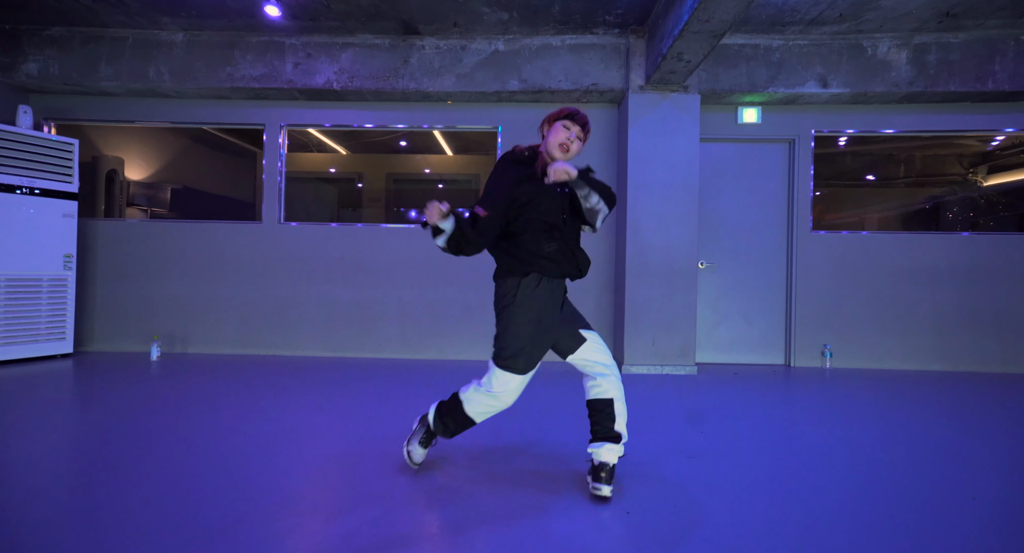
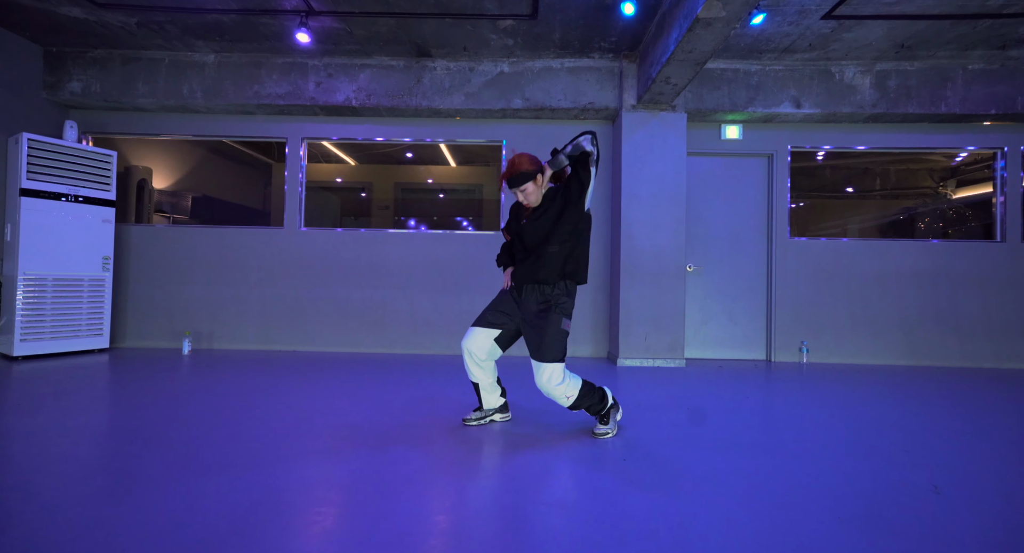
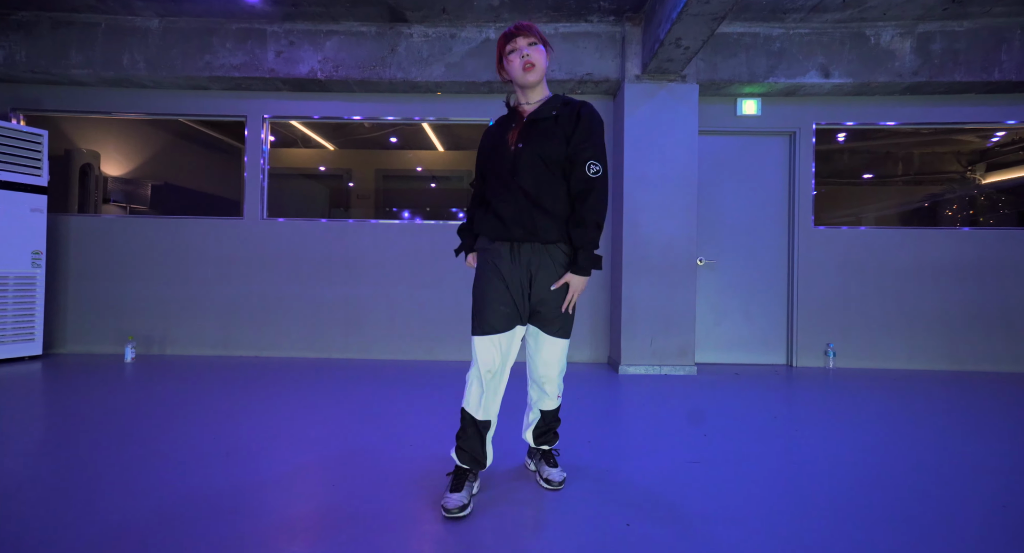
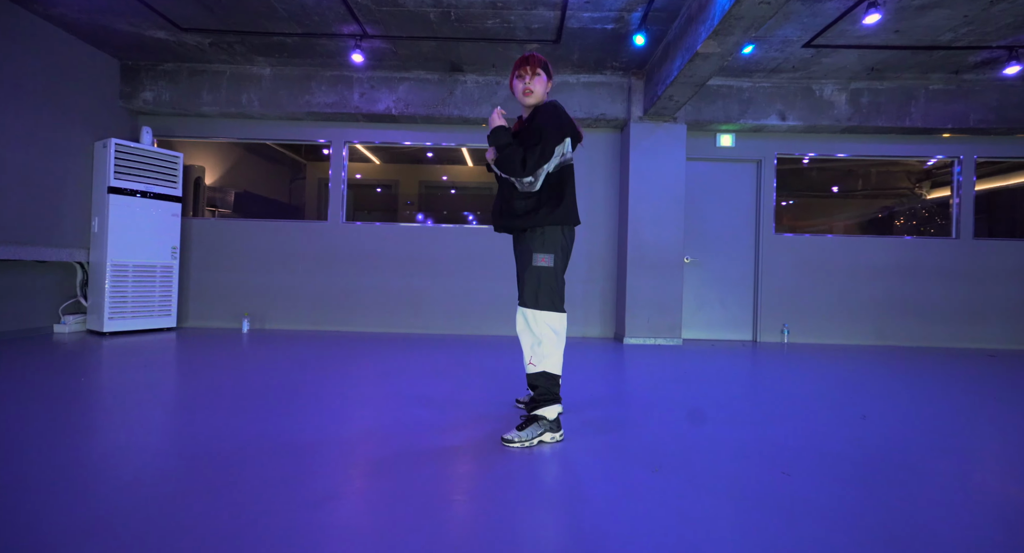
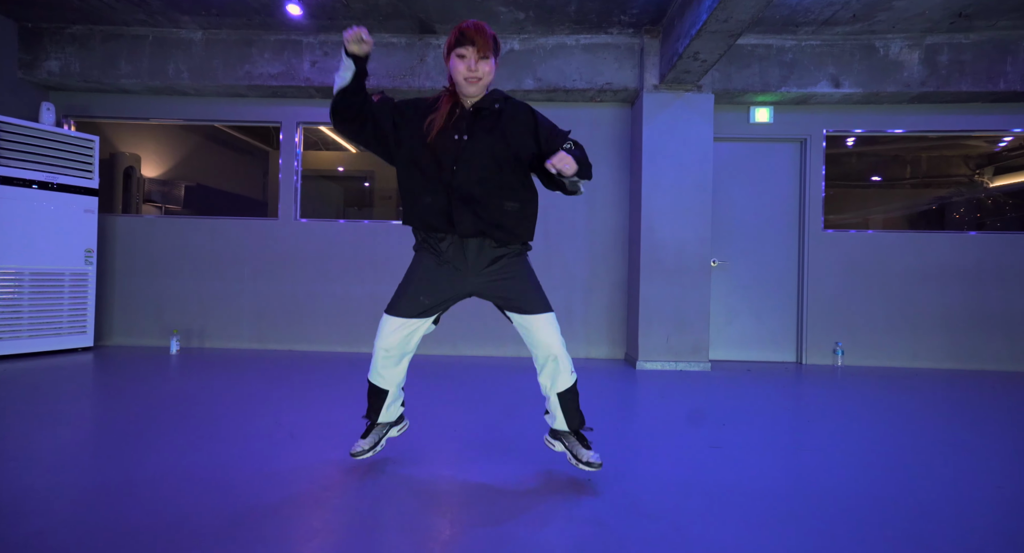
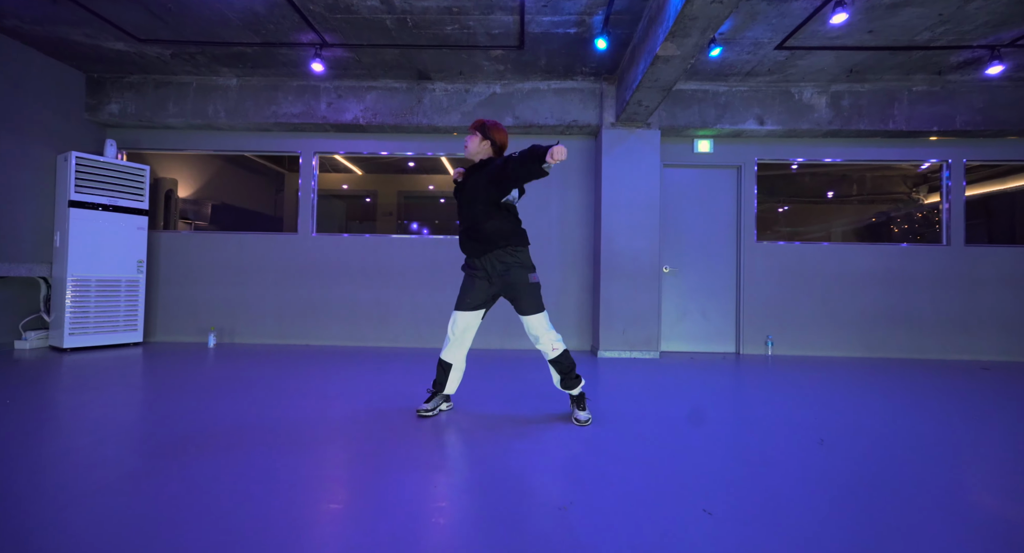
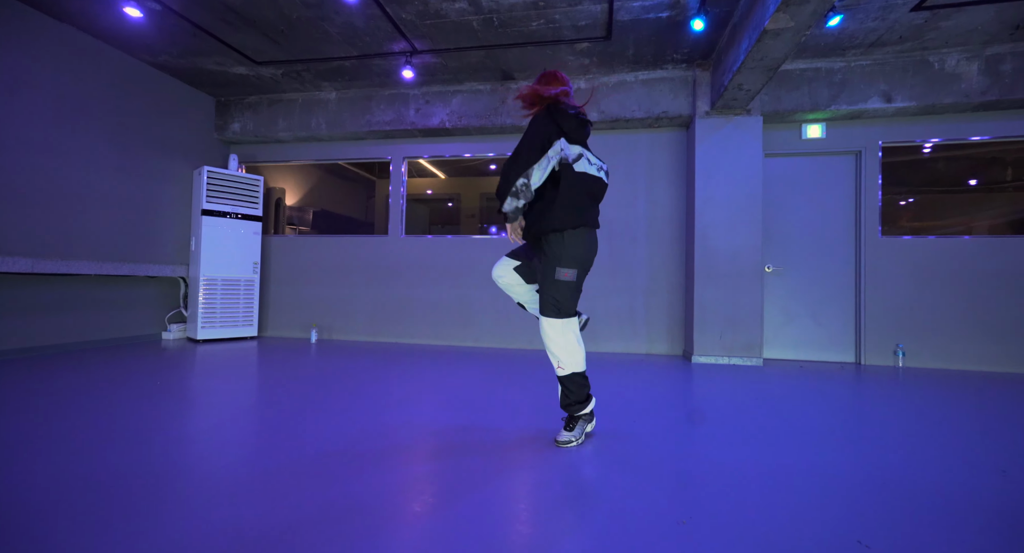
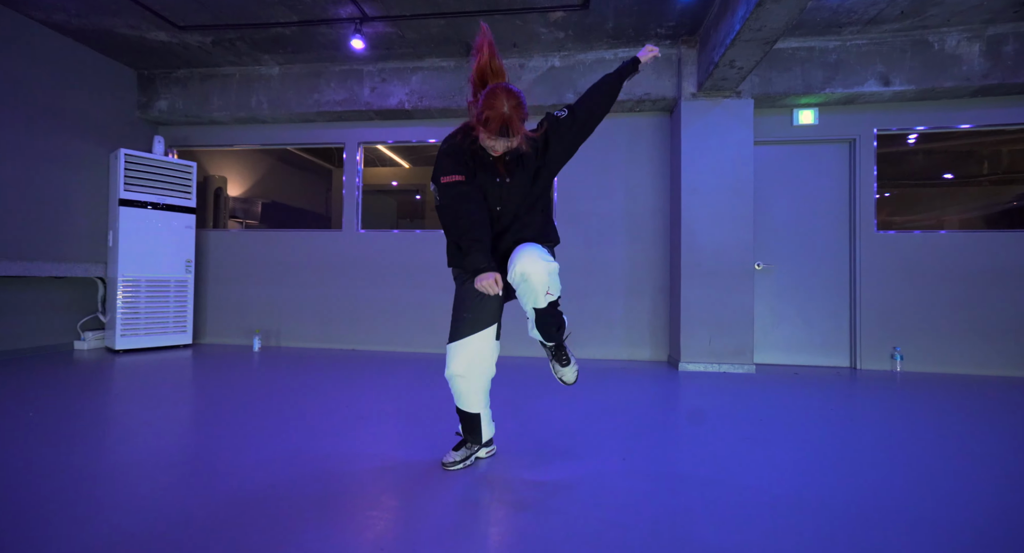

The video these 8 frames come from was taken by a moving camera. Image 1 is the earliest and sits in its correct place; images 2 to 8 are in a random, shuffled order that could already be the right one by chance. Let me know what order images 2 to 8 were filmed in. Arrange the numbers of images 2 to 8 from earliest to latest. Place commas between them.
2, 3, 6, 5, 8, 7, 4
